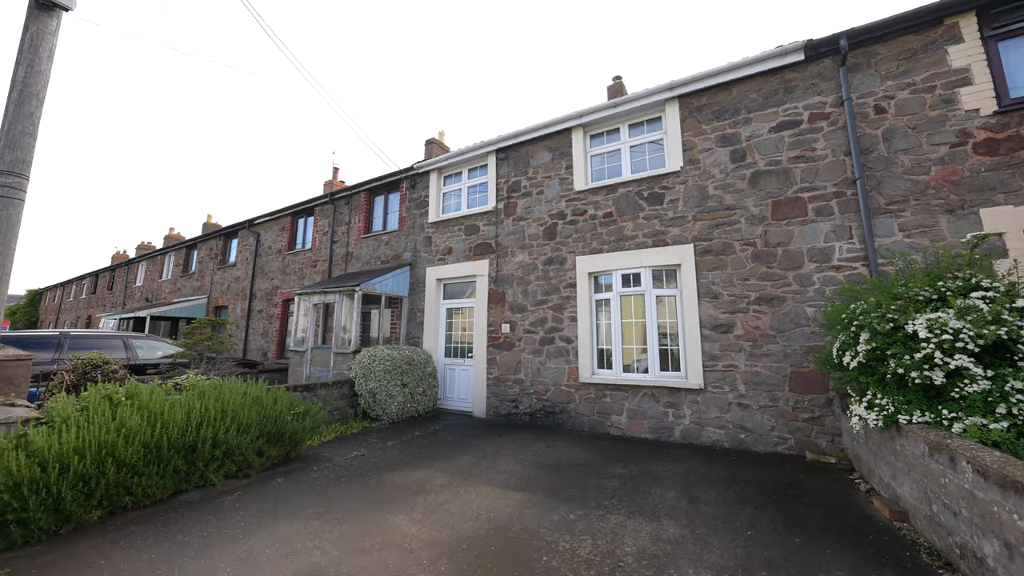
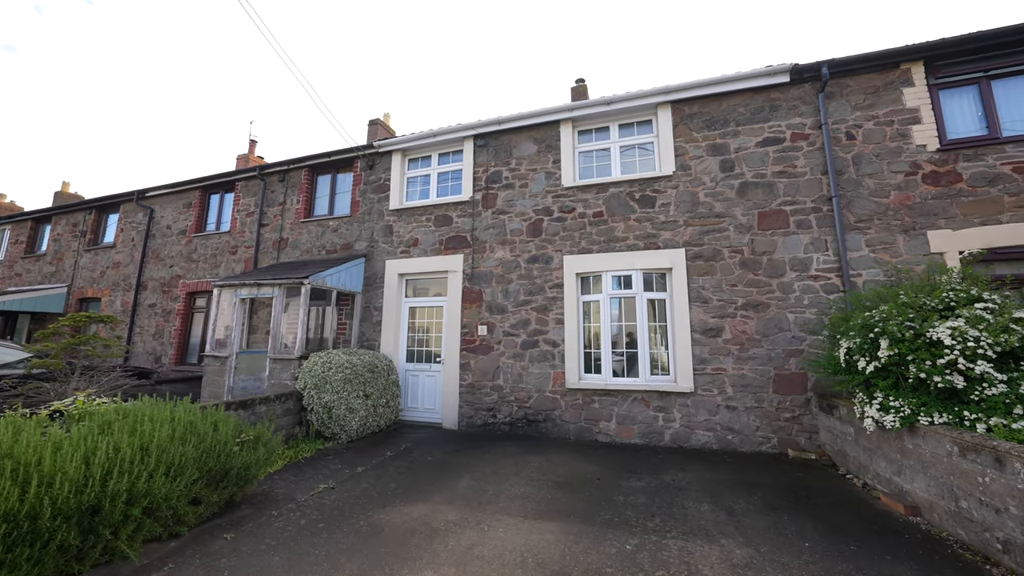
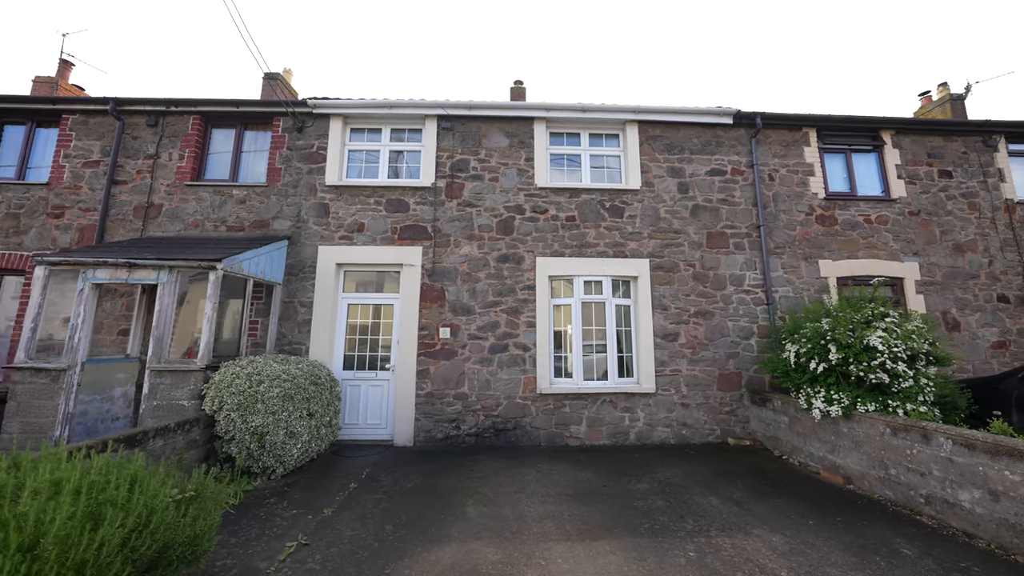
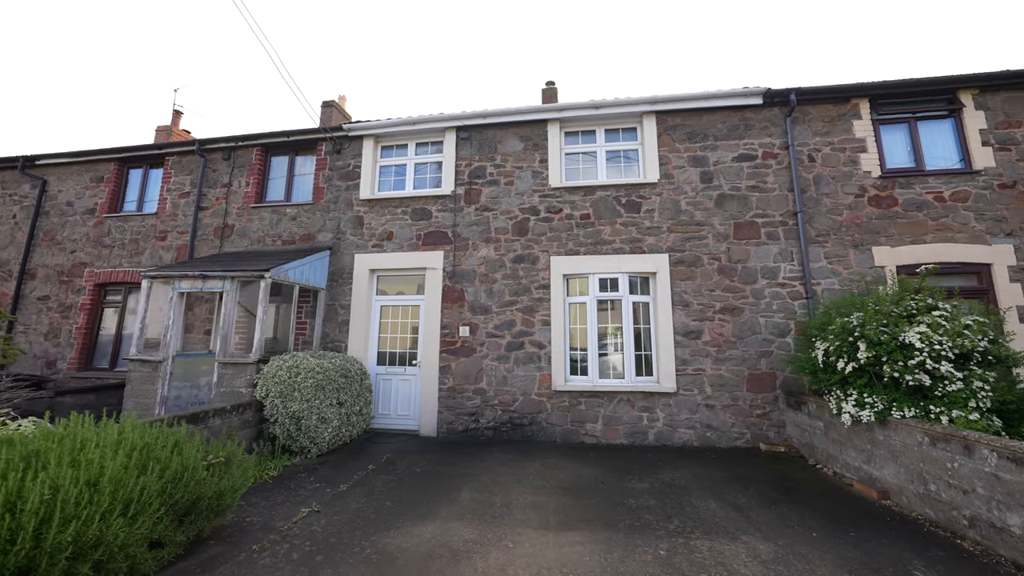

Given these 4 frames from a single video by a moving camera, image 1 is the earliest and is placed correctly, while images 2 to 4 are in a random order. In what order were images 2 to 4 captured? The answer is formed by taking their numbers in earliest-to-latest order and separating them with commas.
2, 4, 3
